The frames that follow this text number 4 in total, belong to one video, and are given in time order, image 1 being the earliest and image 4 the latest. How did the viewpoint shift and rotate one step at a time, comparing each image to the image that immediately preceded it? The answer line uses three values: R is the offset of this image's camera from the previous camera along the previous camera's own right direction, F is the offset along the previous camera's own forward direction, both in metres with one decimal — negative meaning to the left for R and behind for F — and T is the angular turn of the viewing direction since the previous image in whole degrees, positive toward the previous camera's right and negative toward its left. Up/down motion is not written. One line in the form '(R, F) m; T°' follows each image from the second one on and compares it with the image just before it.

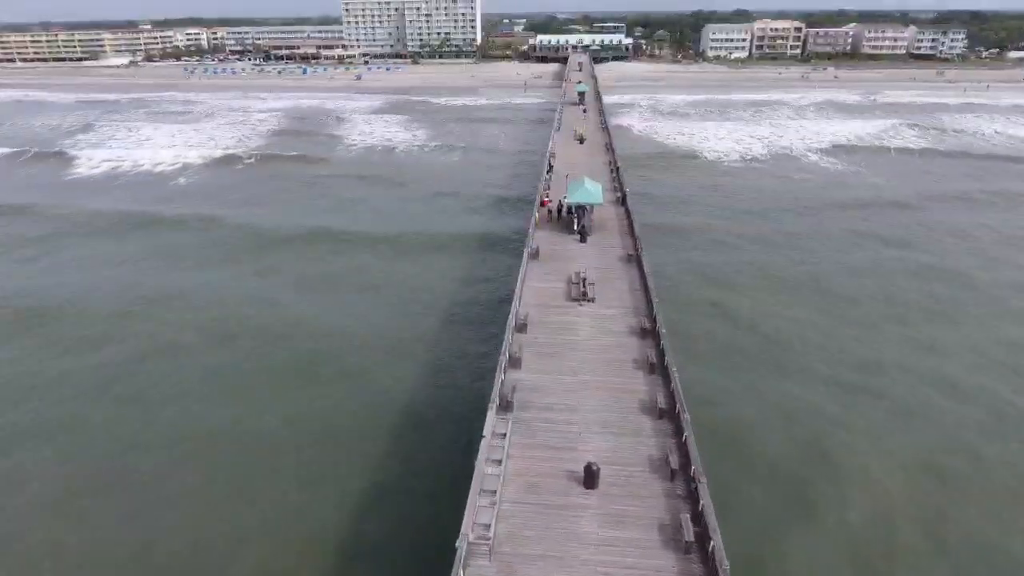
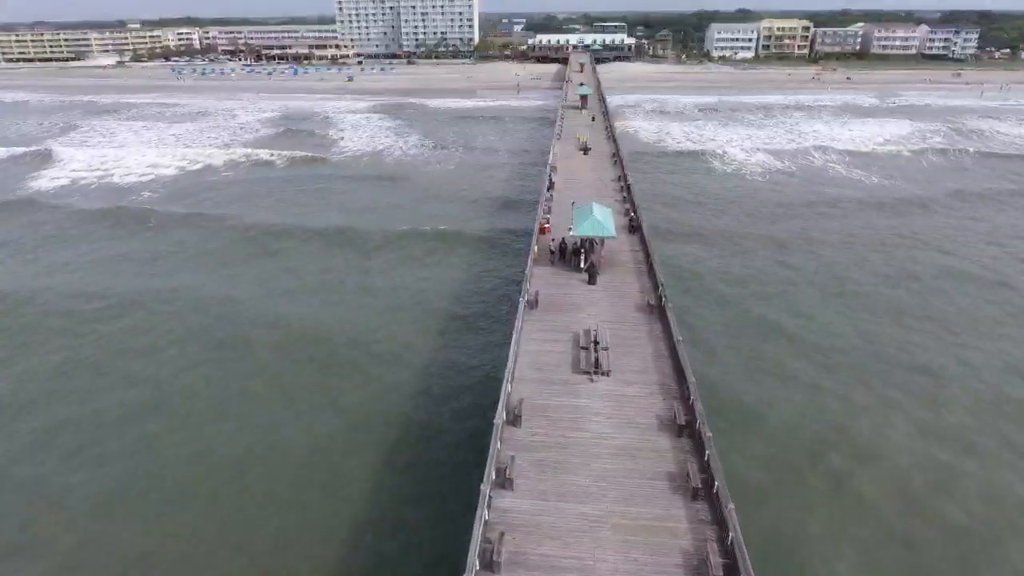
(+0.1, +2.2) m; 0°
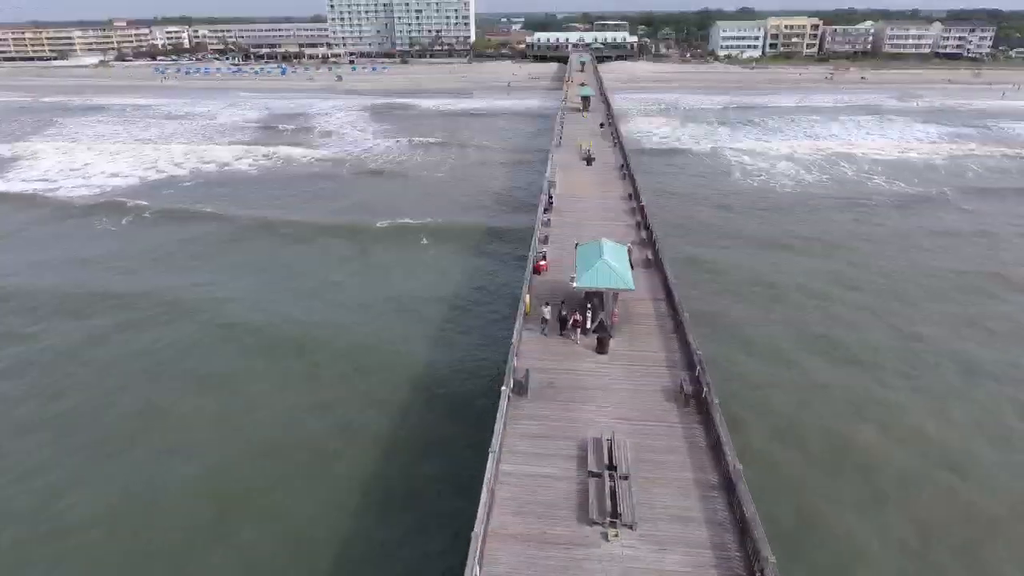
(+0.1, +2.6) m; 0°
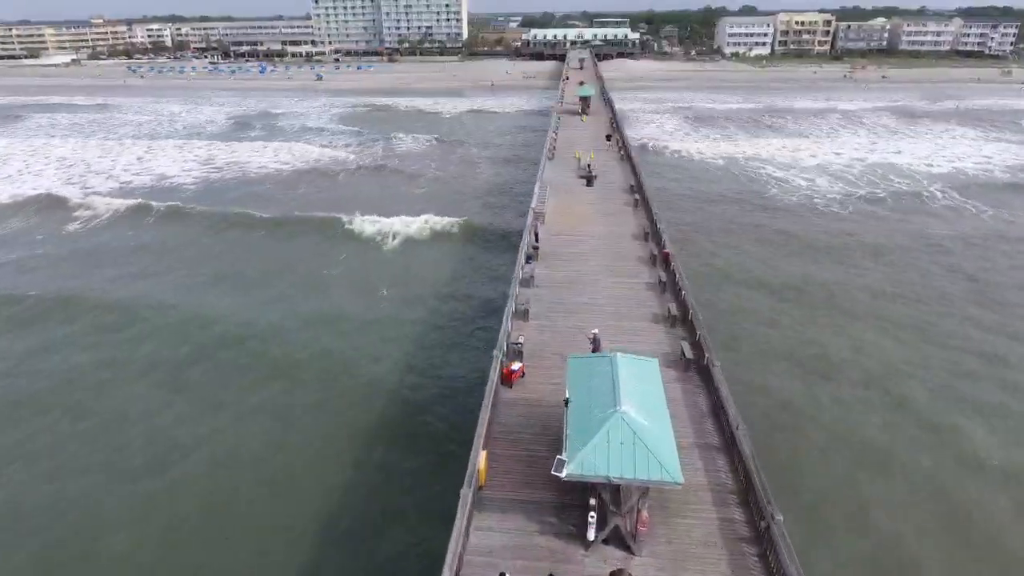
(+0.3, +3.7) m; 0°
